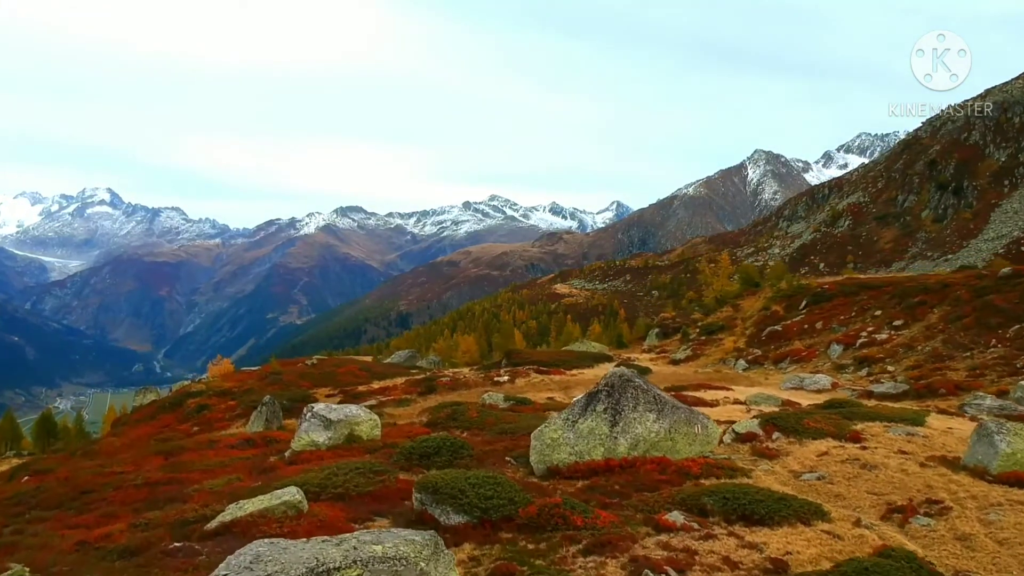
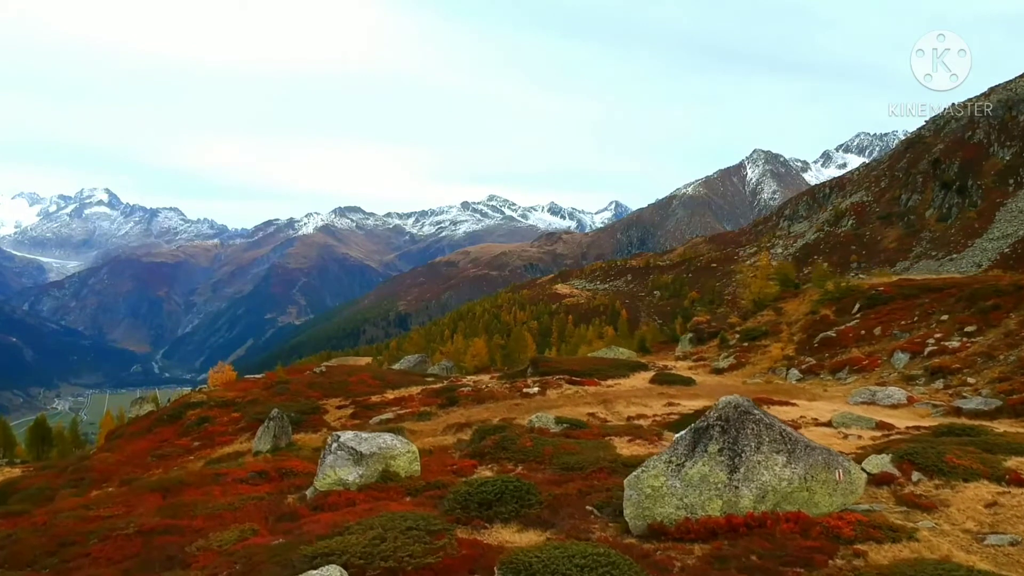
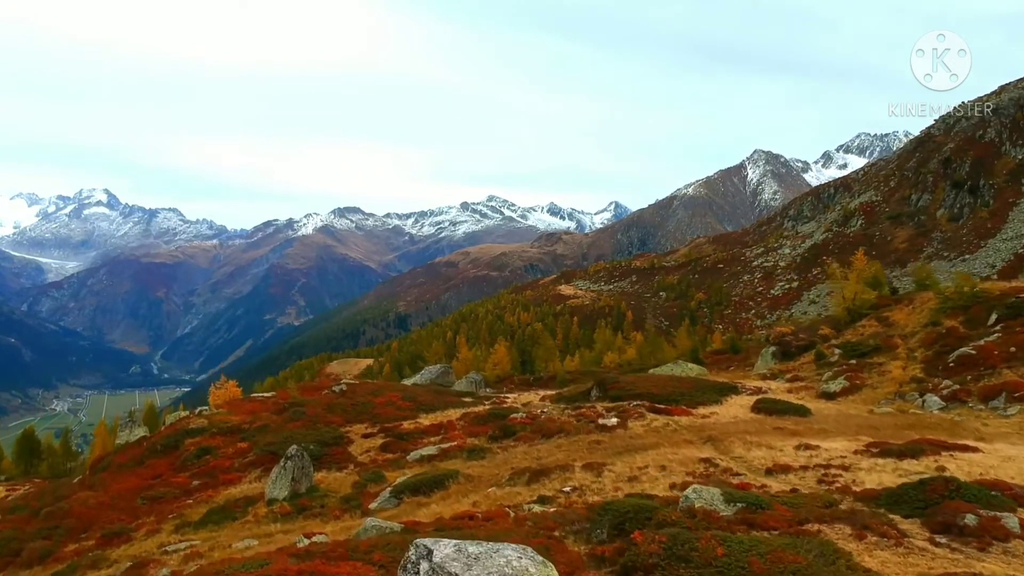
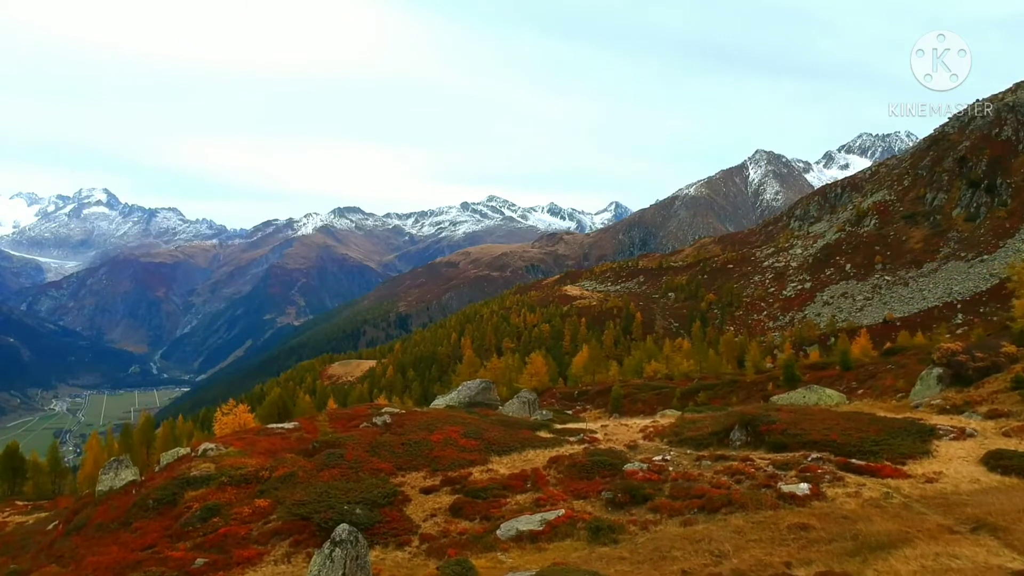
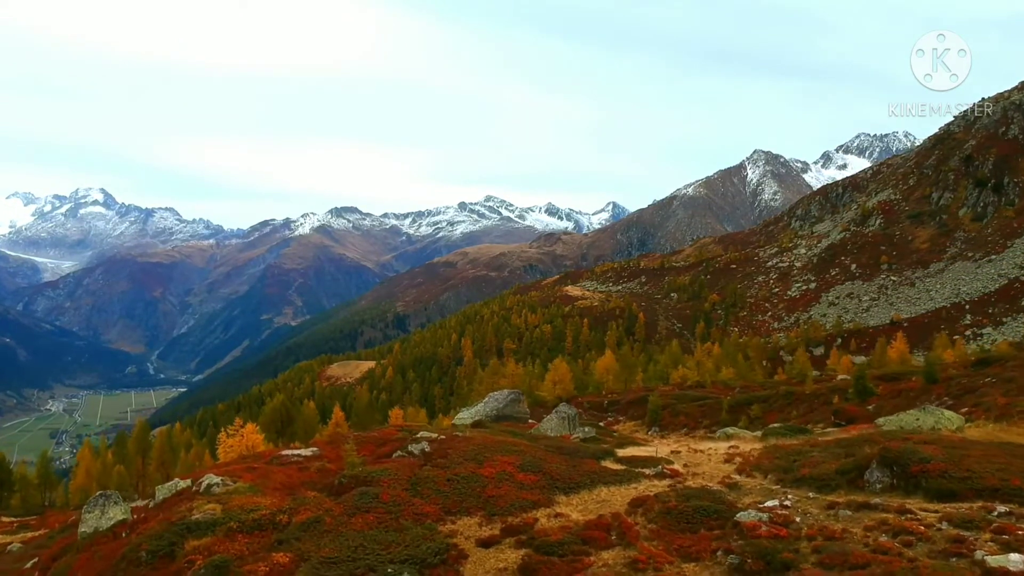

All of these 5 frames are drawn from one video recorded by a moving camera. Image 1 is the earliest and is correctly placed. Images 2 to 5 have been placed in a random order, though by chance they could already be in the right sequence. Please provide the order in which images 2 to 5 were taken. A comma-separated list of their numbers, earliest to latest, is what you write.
2, 3, 4, 5
